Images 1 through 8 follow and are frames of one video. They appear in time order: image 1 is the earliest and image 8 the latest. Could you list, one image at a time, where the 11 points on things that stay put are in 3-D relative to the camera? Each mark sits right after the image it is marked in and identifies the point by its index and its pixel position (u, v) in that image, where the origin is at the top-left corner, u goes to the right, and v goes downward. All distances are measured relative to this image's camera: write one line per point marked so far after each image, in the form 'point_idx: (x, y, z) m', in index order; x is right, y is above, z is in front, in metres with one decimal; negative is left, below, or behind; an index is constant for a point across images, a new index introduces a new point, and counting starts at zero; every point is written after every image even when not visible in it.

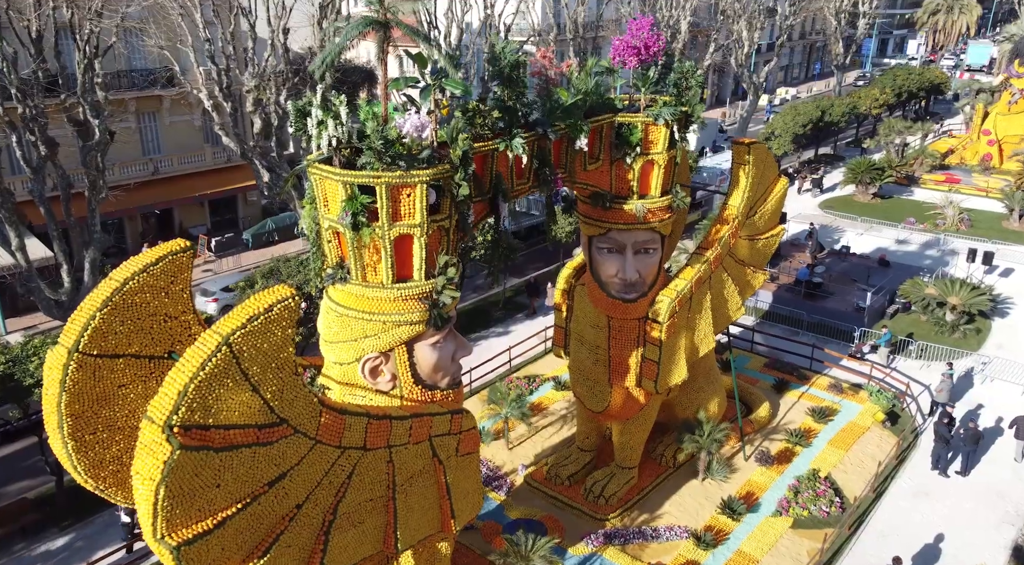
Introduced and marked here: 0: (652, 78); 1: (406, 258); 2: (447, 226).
0: (+2.0, +2.8, +10.7) m
1: (-1.1, +0.3, +8.0) m
2: (-0.7, +0.6, +8.0) m
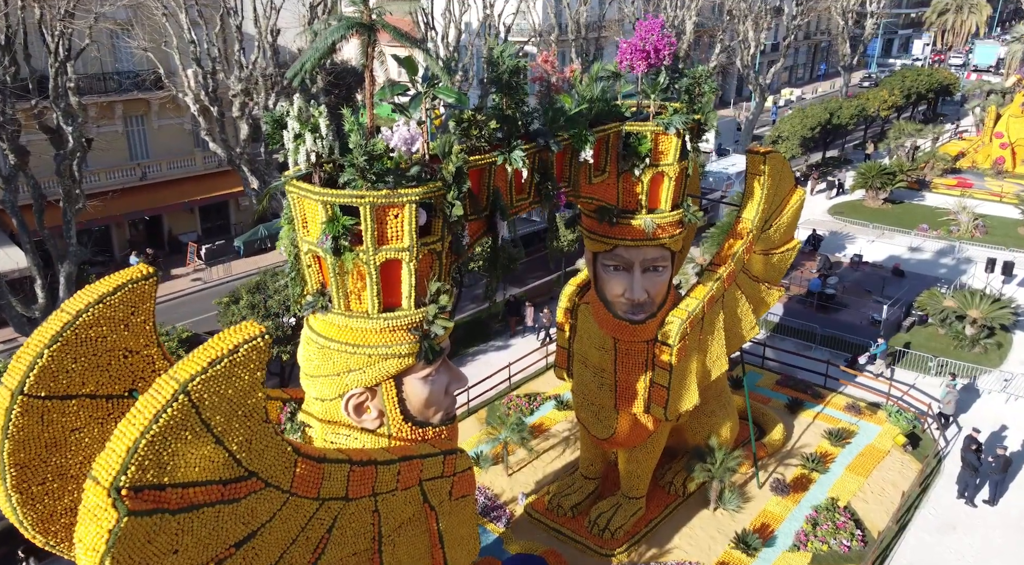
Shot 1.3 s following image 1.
0: (+2.0, +2.6, +9.9) m
1: (-1.1, 0.0, +7.2) m
2: (-0.7, +0.3, +7.3) m
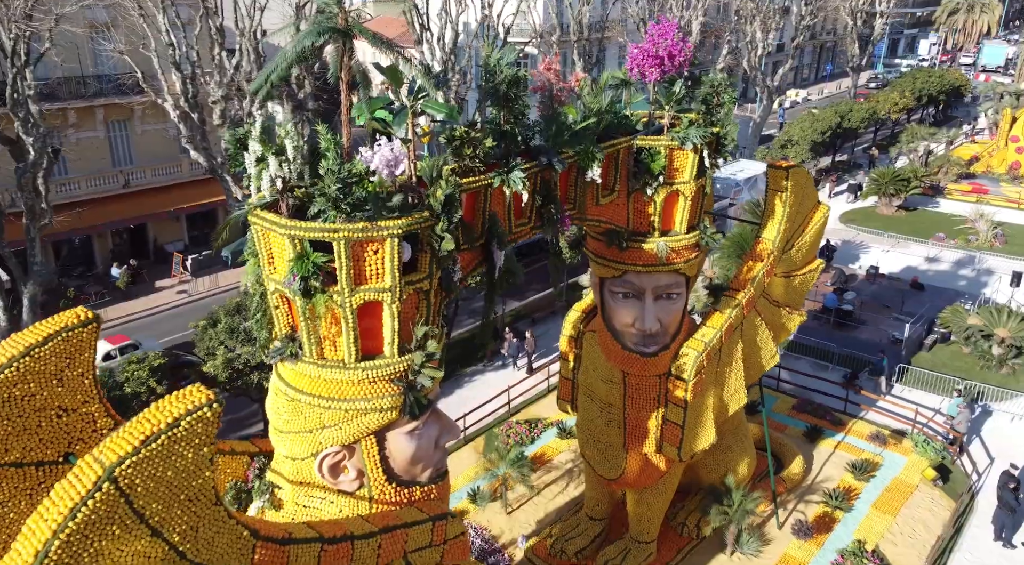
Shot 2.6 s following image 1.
0: (+2.0, +2.2, +8.9) m
1: (-1.1, -0.4, +6.3) m
2: (-0.7, -0.1, +6.3) m
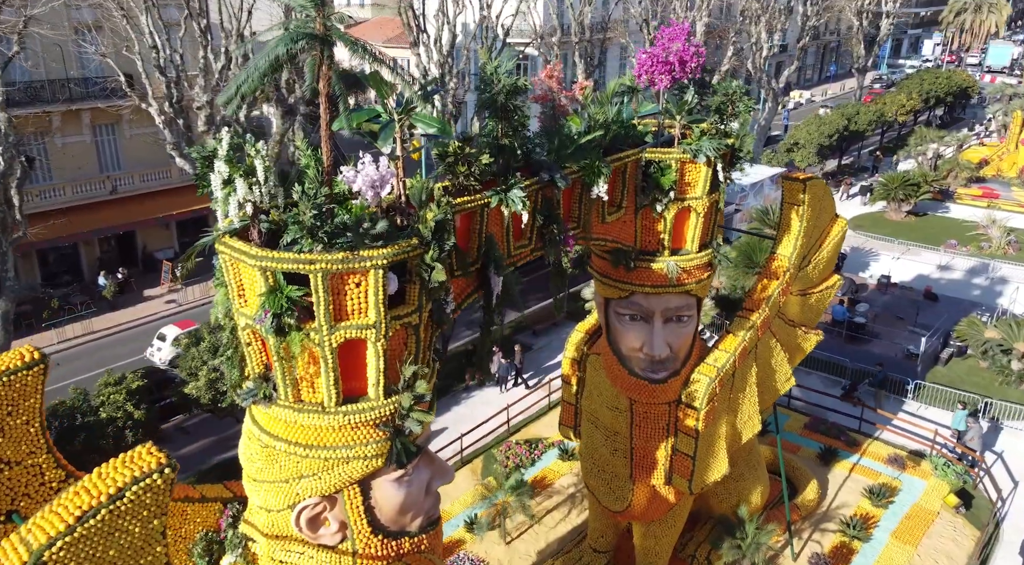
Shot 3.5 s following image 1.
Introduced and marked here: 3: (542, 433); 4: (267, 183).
0: (+1.9, +2.0, +8.3) m
1: (-1.1, -0.6, +5.6) m
2: (-0.7, -0.3, +5.7) m
3: (+0.5, -2.7, +13.7) m
4: (-1.7, +0.7, +5.3) m
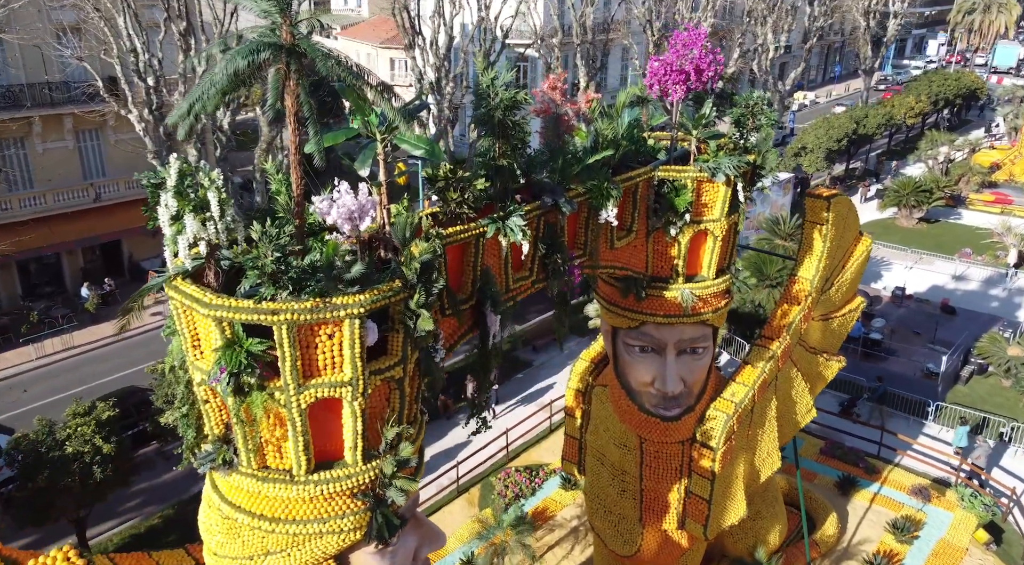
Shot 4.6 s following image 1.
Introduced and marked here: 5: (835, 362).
0: (+1.9, +1.7, +7.6) m
1: (-1.1, -0.9, +4.9) m
2: (-0.7, -0.6, +4.9) m
3: (+0.5, -3.0, +13.0) m
4: (-1.7, +0.4, +4.5) m
5: (+4.1, -1.0, +9.7) m
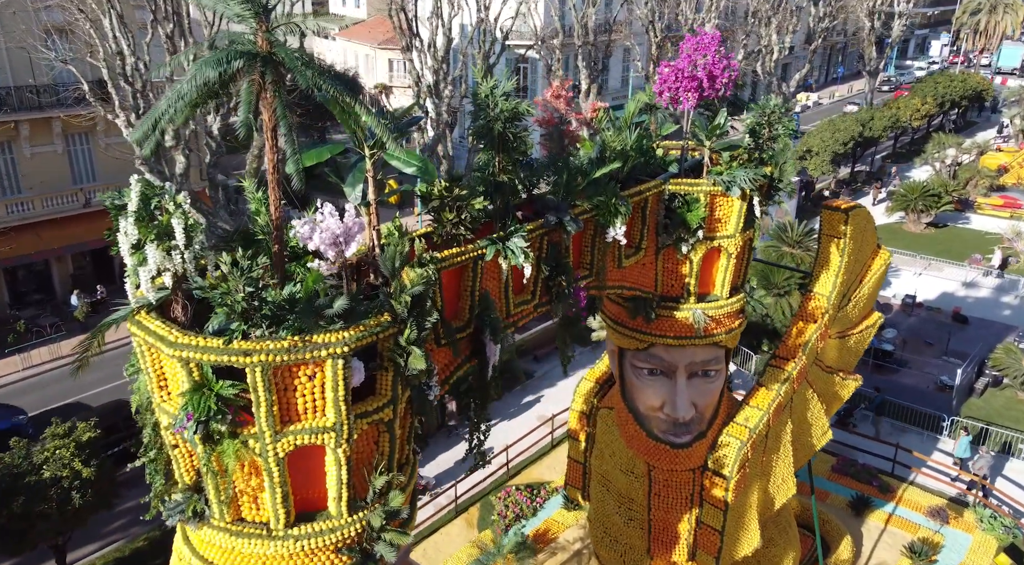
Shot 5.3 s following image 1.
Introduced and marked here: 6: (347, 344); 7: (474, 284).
0: (+1.9, +1.5, +7.1) m
1: (-1.1, -1.1, +4.4) m
2: (-0.7, -0.8, +4.5) m
3: (+0.5, -3.2, +12.5) m
4: (-1.7, +0.2, +4.0) m
5: (+4.1, -1.2, +9.2) m
6: (-0.9, -0.3, +4.0) m
7: (-0.3, 0.0, +5.3) m
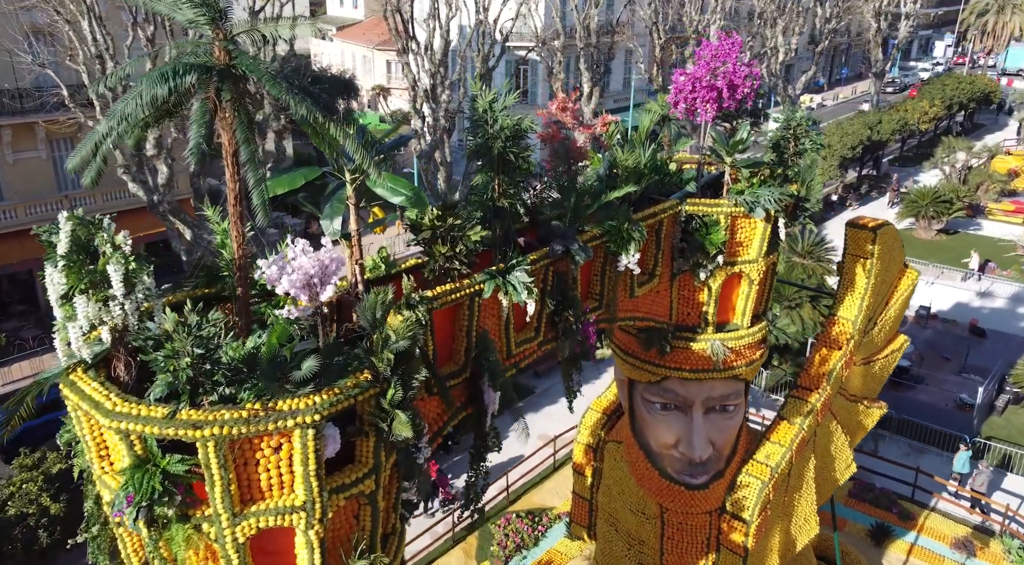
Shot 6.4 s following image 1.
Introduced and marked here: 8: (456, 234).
0: (+2.0, +1.2, +6.5) m
1: (-1.1, -1.4, +3.8) m
2: (-0.7, -1.0, +3.8) m
3: (+0.5, -3.5, +11.9) m
4: (-1.7, -0.1, +3.4) m
5: (+4.2, -1.5, +8.6) m
6: (-0.9, -0.6, +3.4) m
7: (-0.3, -0.3, +4.7) m
8: (-0.3, +0.3, +4.6) m
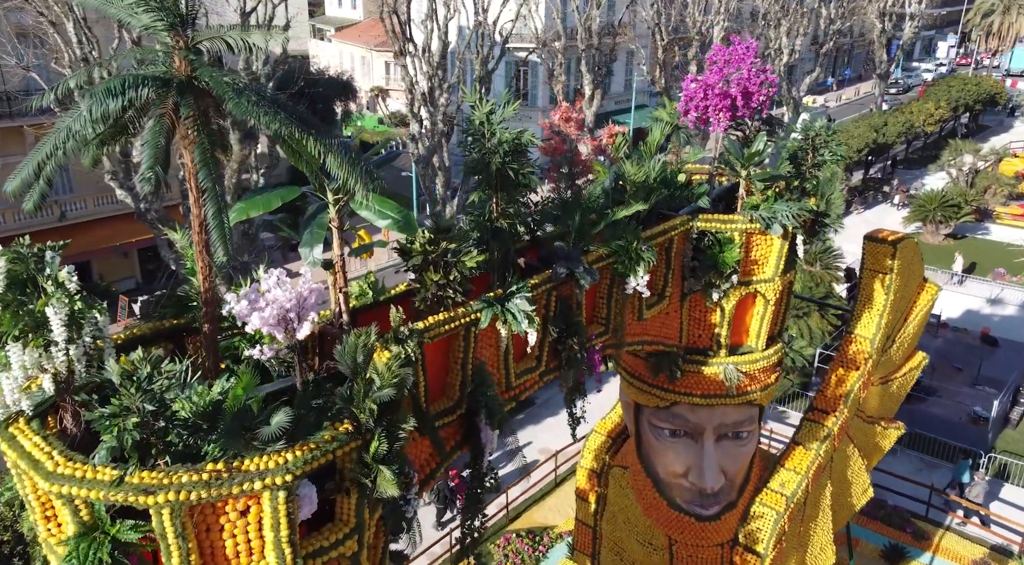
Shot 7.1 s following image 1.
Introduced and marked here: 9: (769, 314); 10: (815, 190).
0: (+1.9, +1.1, +6.1) m
1: (-1.1, -1.5, +3.4) m
2: (-0.7, -1.2, +3.4) m
3: (+0.5, -3.6, +11.5) m
4: (-1.7, -0.2, +3.0) m
5: (+4.2, -1.6, +8.2) m
6: (-0.9, -0.7, +3.0) m
7: (-0.3, -0.4, +4.2) m
8: (-0.3, +0.1, +4.2) m
9: (+2.1, -0.3, +6.2) m
10: (+2.5, +0.8, +6.2) m
